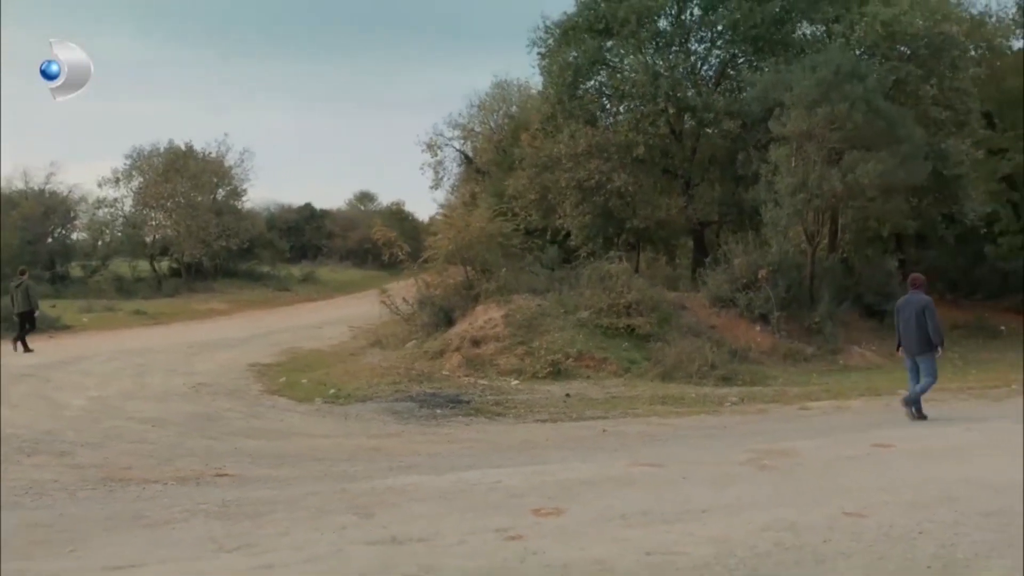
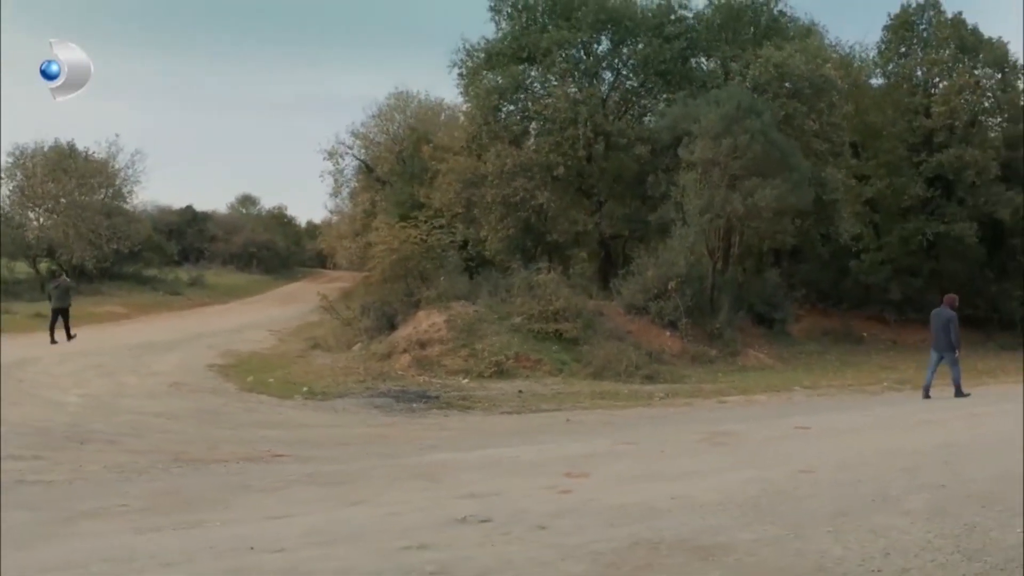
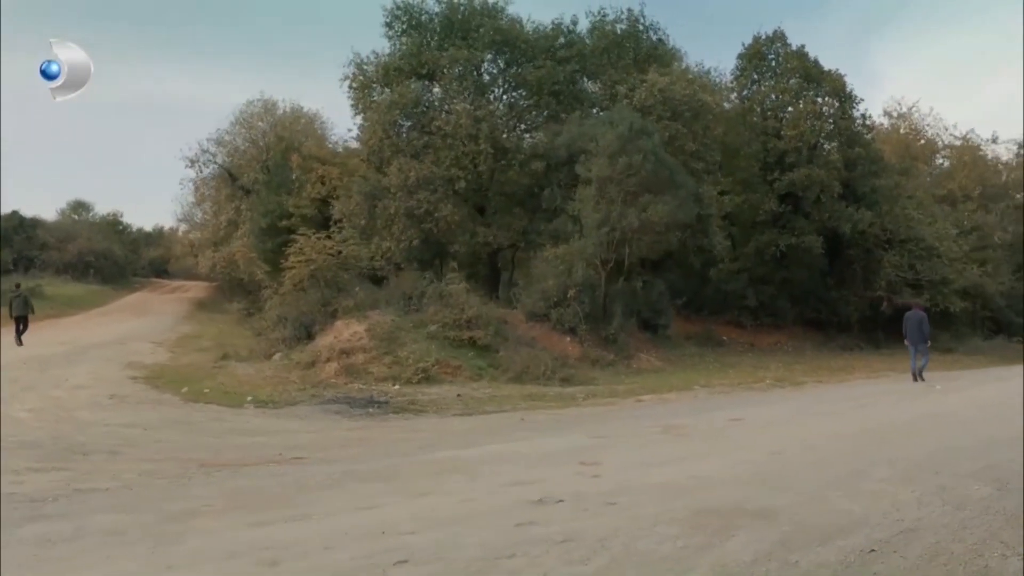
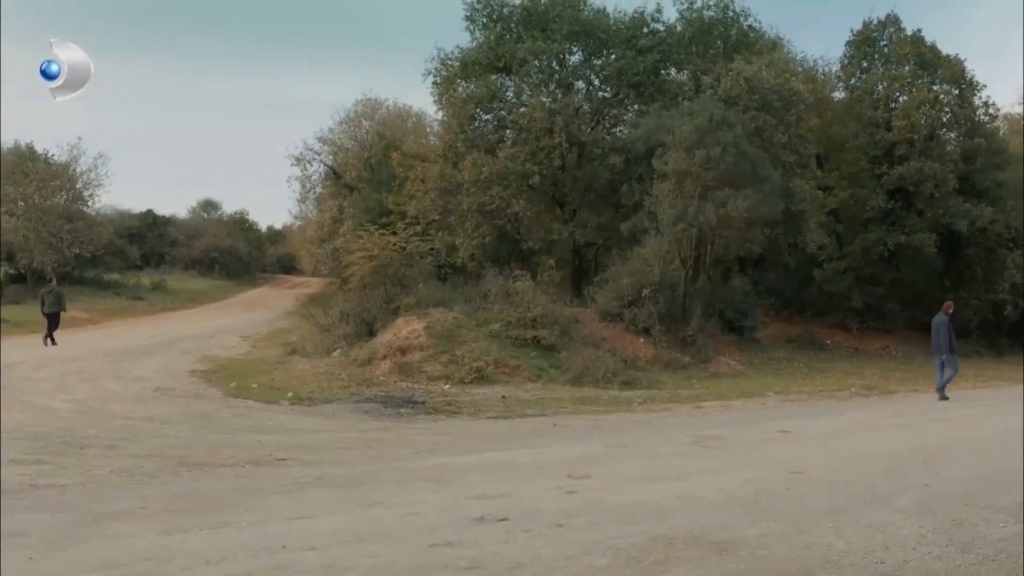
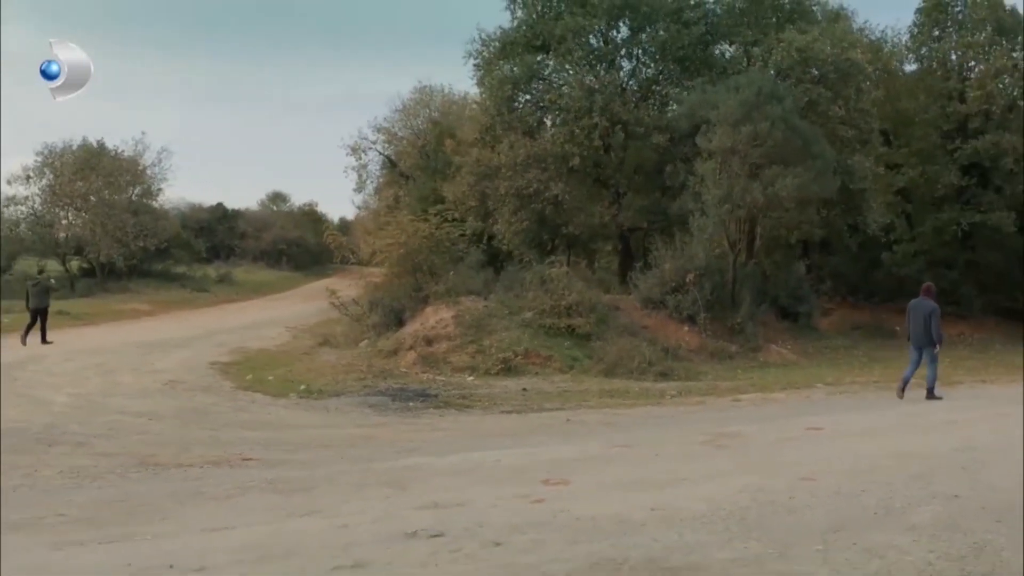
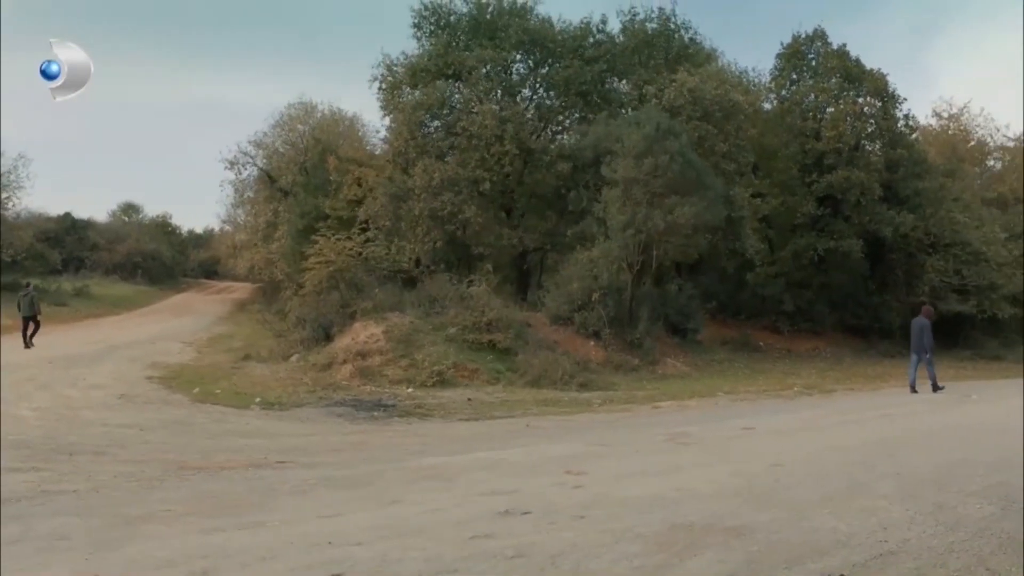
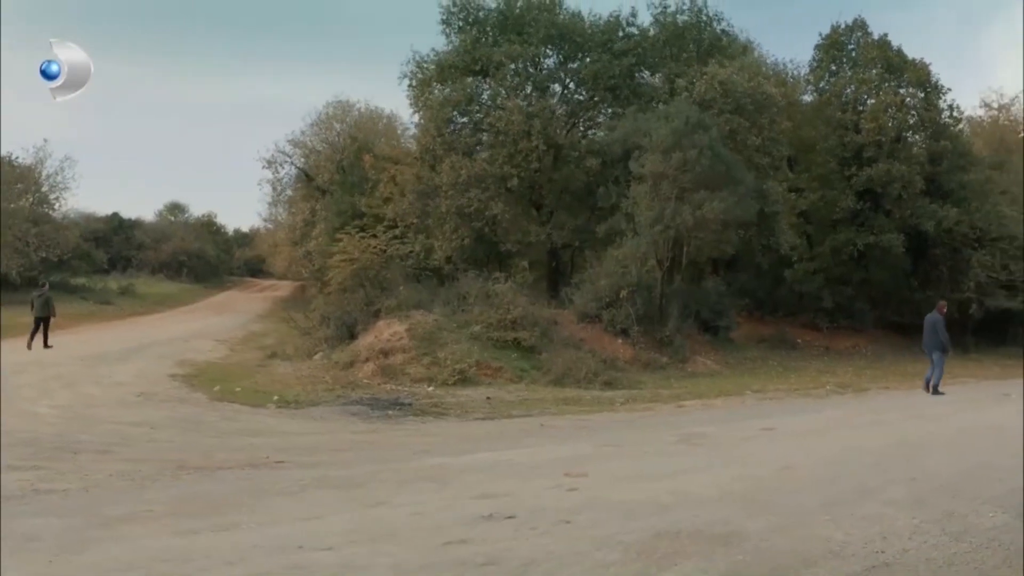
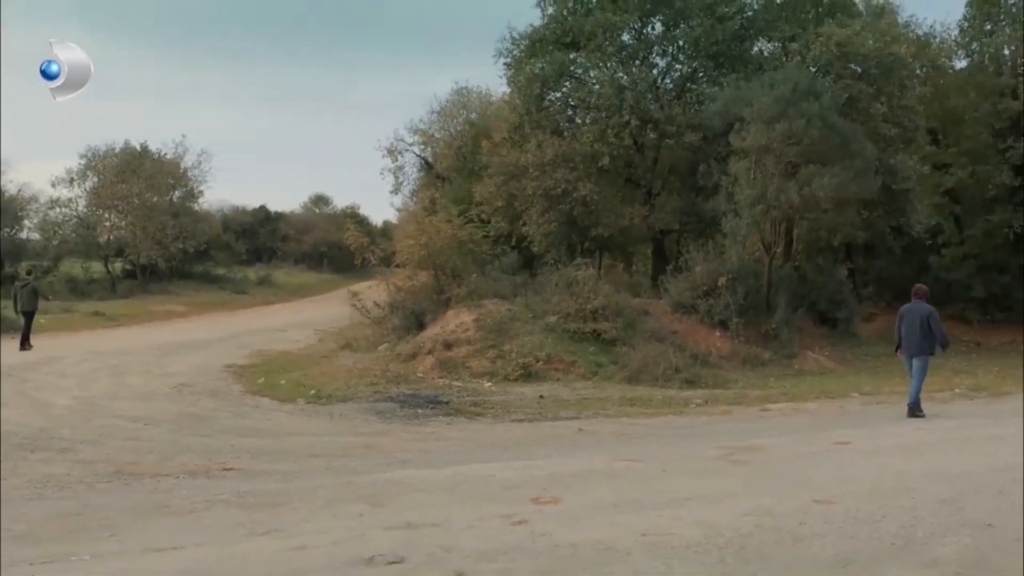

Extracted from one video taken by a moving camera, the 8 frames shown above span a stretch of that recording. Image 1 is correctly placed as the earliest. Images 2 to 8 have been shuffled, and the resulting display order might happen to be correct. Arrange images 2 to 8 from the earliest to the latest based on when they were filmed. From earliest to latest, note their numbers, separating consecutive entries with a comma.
8, 5, 2, 4, 7, 6, 3
